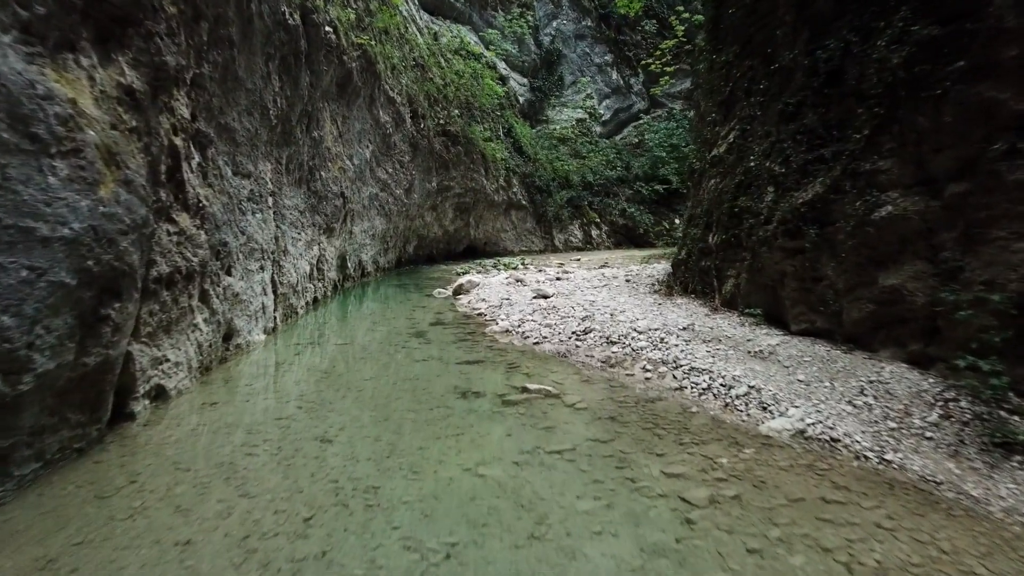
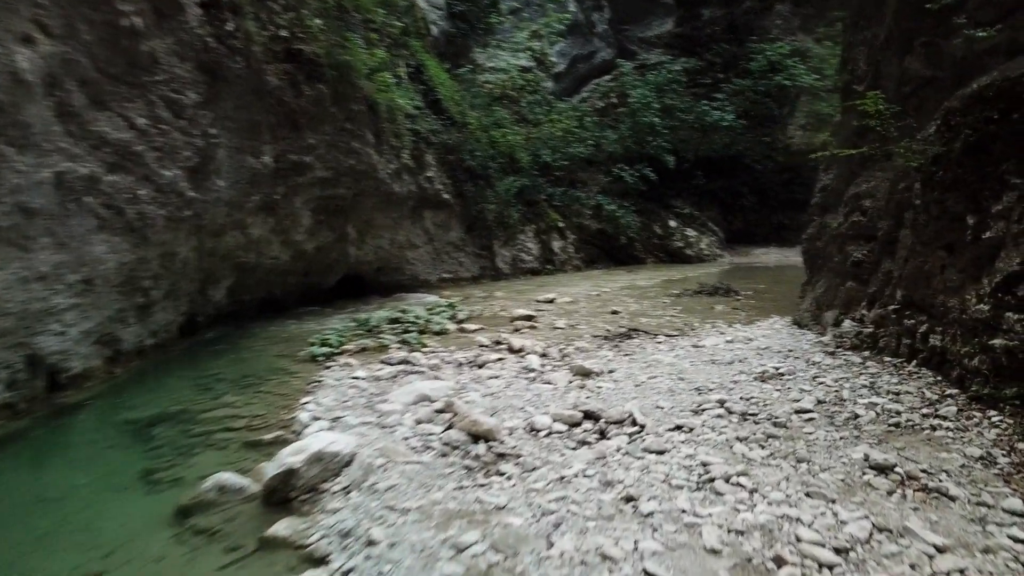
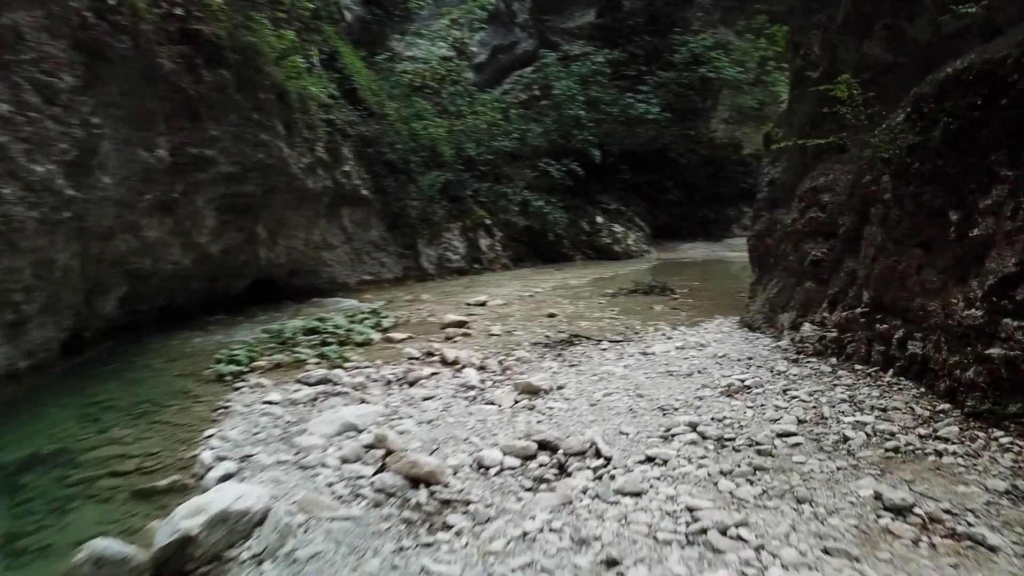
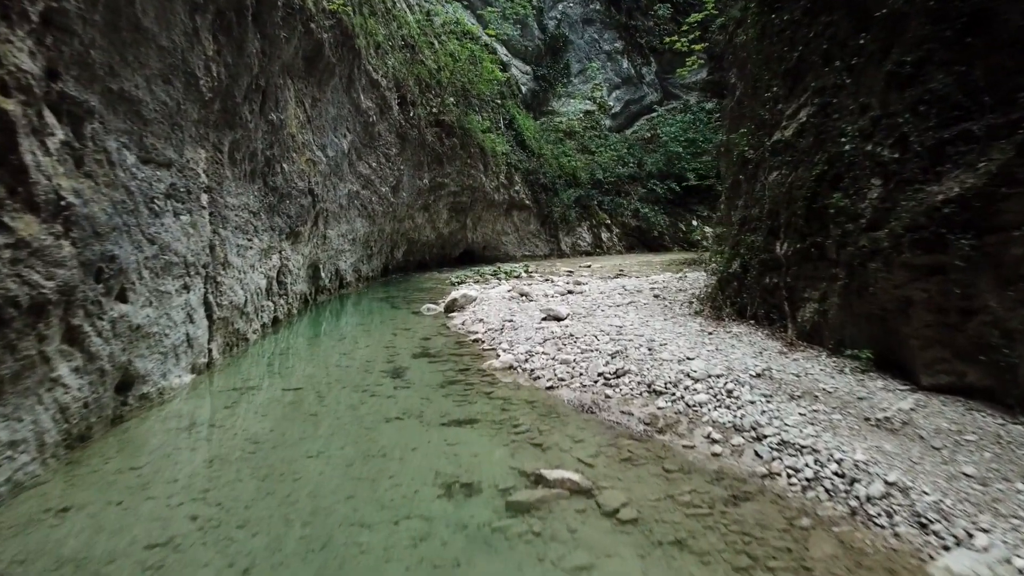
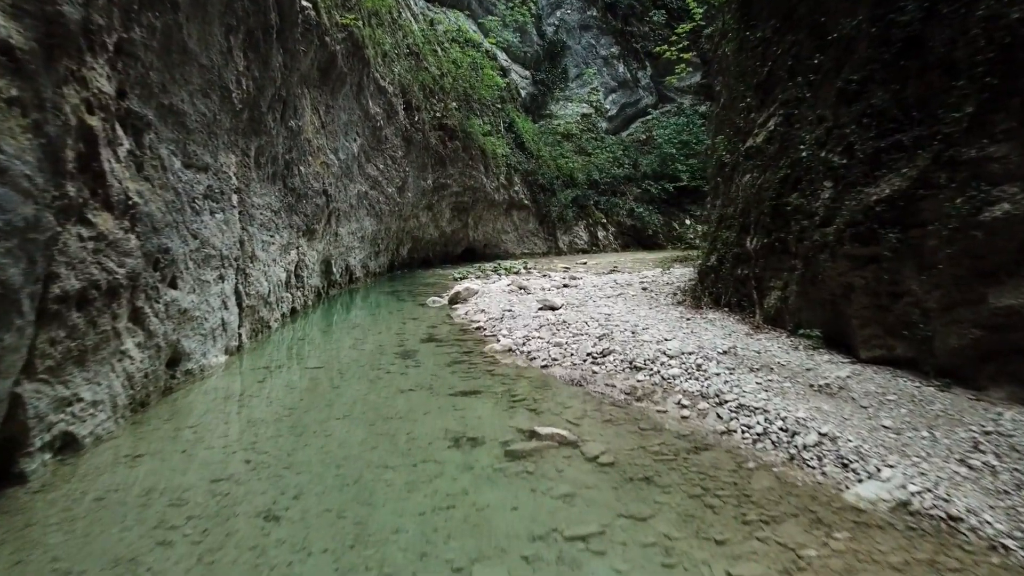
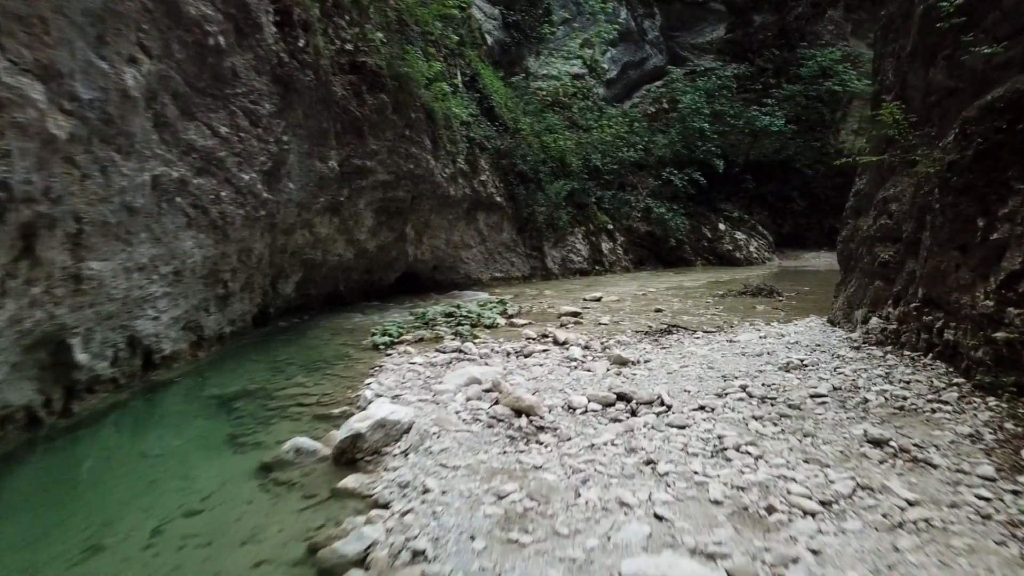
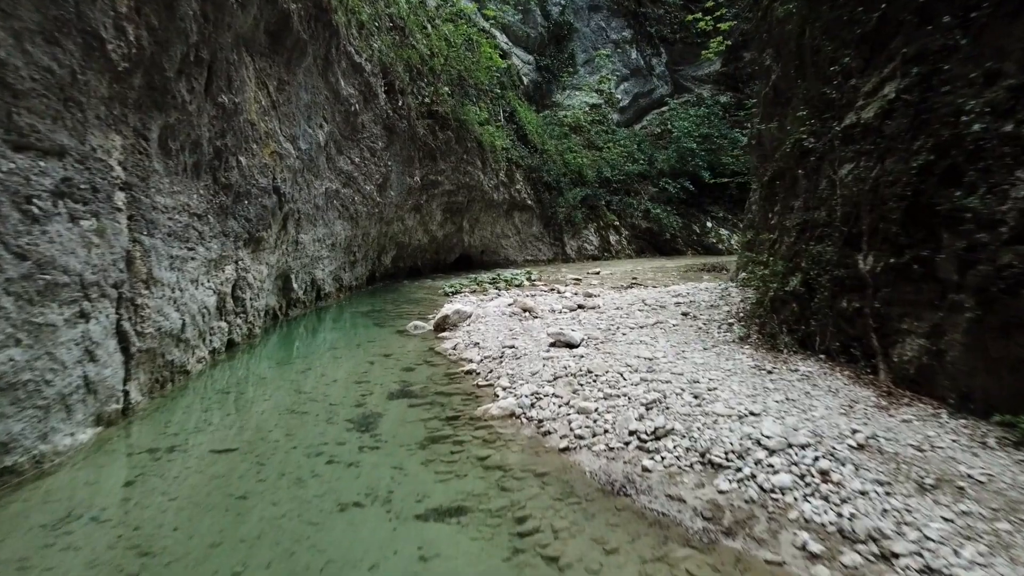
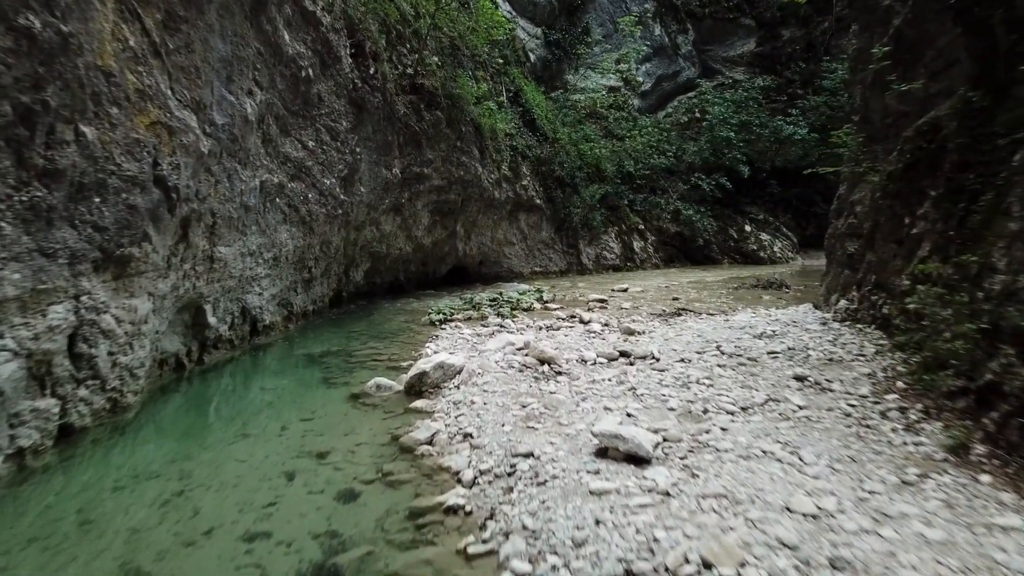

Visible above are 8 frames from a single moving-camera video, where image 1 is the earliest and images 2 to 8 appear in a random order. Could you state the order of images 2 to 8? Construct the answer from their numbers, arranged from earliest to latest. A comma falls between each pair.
5, 4, 7, 8, 6, 2, 3
